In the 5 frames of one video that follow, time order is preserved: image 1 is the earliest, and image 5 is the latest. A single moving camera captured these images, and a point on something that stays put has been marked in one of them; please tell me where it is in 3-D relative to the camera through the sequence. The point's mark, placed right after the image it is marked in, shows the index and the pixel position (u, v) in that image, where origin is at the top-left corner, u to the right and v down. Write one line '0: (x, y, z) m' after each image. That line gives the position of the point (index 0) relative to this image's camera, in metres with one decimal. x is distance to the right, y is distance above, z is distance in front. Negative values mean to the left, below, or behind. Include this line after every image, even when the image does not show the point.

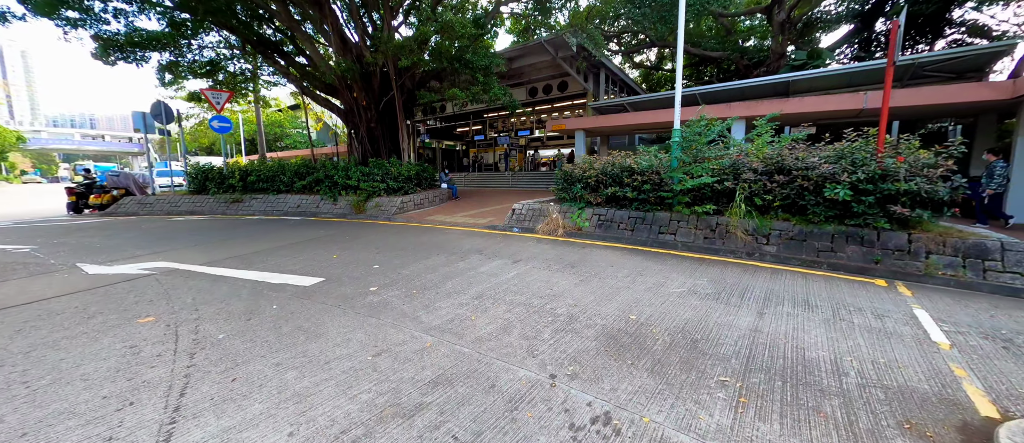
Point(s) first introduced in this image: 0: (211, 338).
0: (-2.4, -0.9, +2.8) m
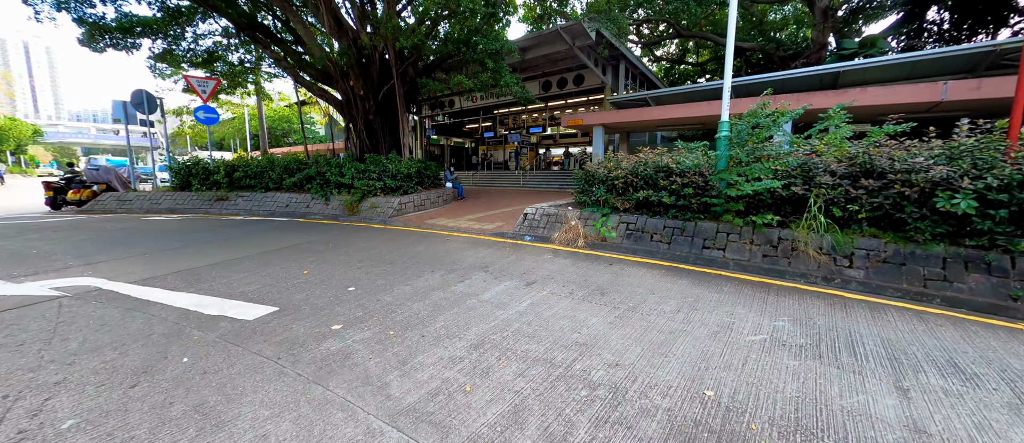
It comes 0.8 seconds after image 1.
0: (-2.4, -1.1, +1.8) m
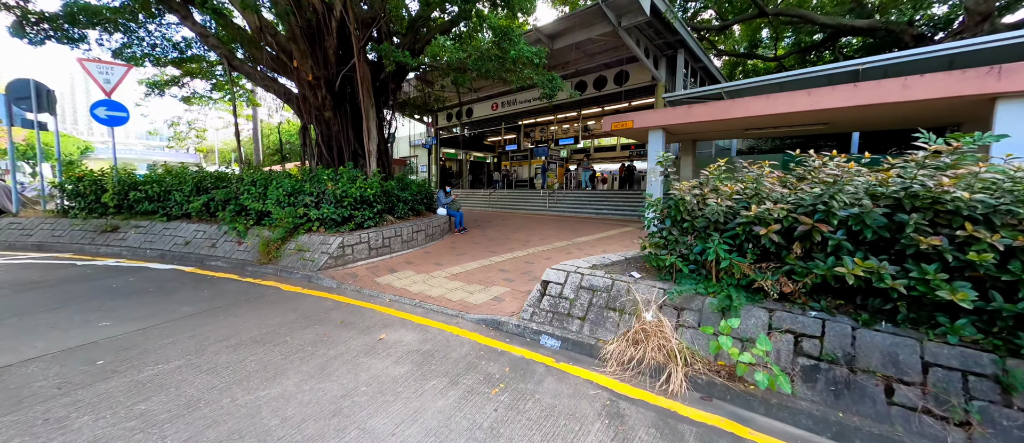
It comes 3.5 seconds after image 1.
0: (-2.8, -1.5, -1.6) m
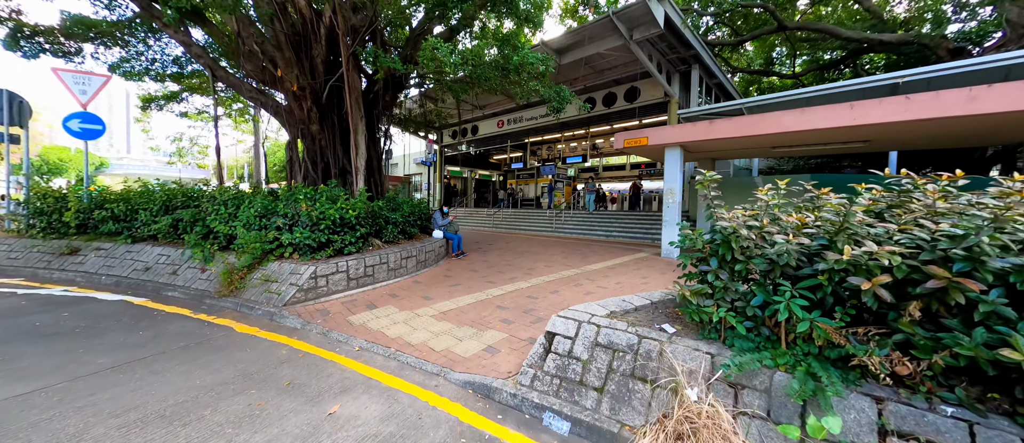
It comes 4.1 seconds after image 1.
0: (-2.9, -1.5, -2.3) m
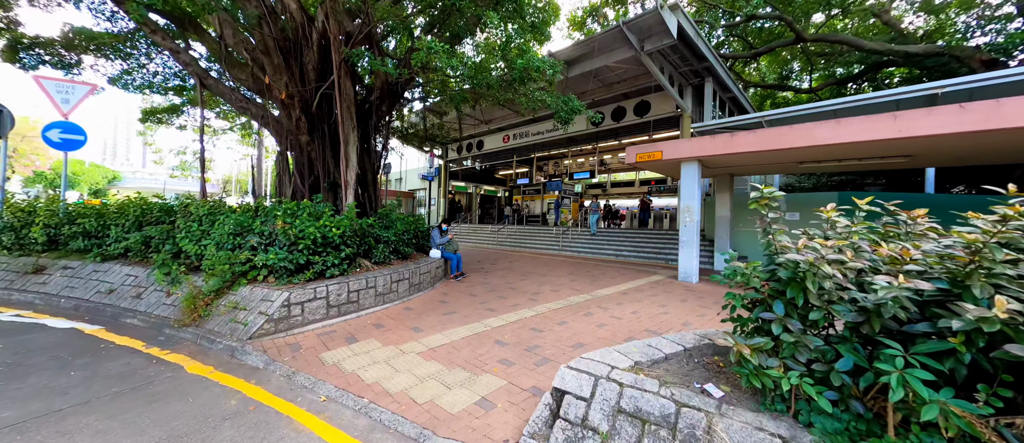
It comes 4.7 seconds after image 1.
0: (-3.0, -1.4, -2.9) m
